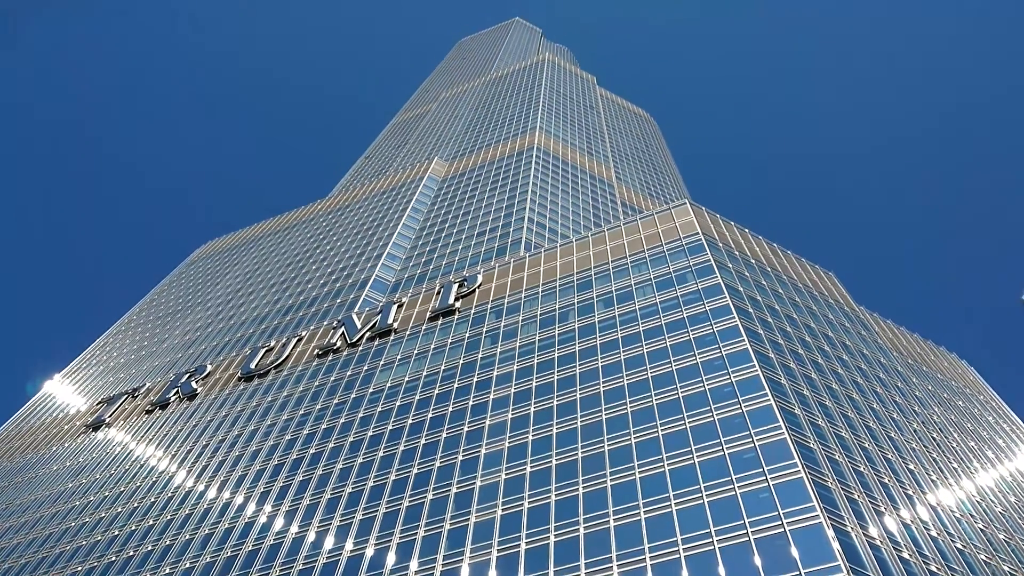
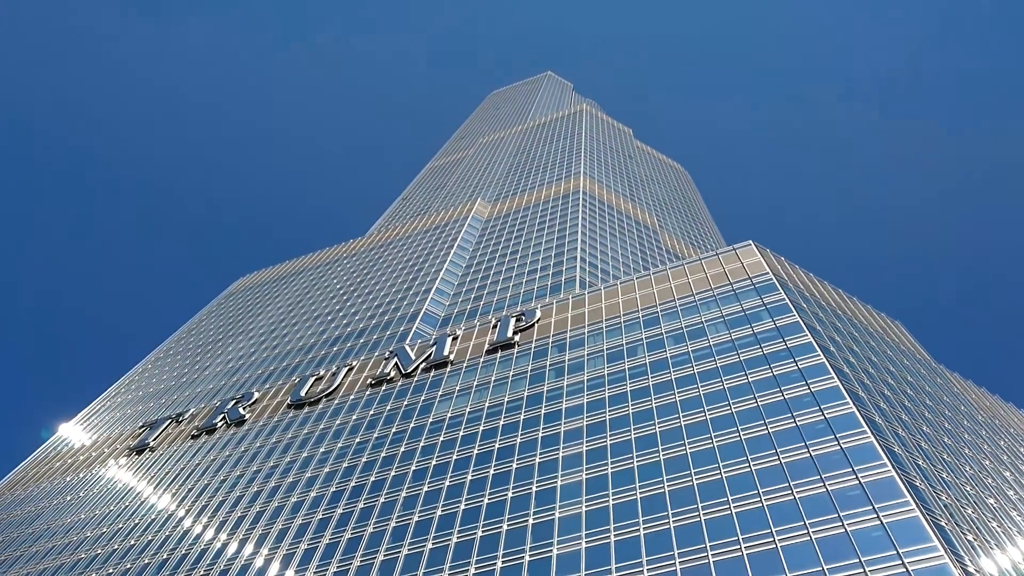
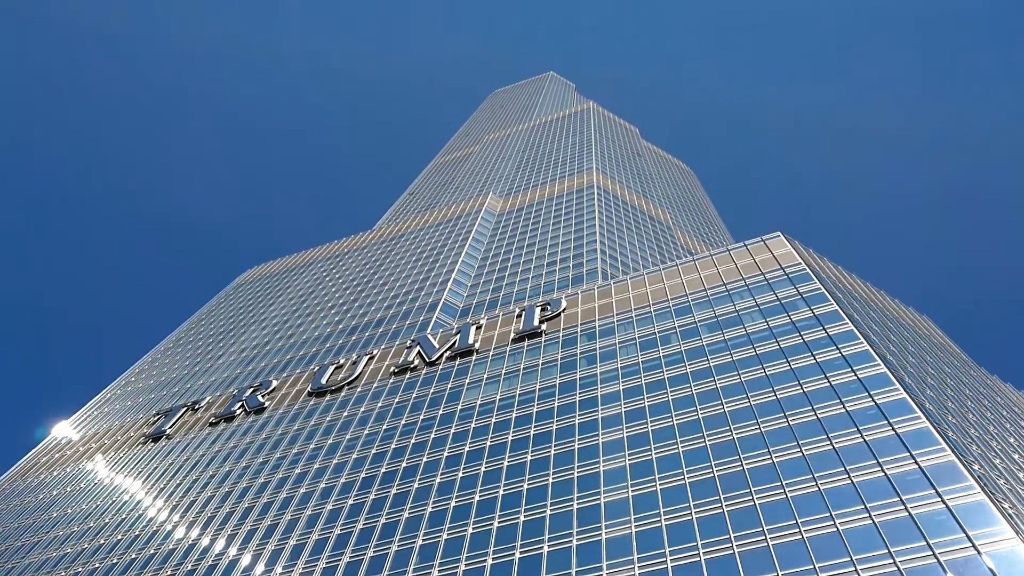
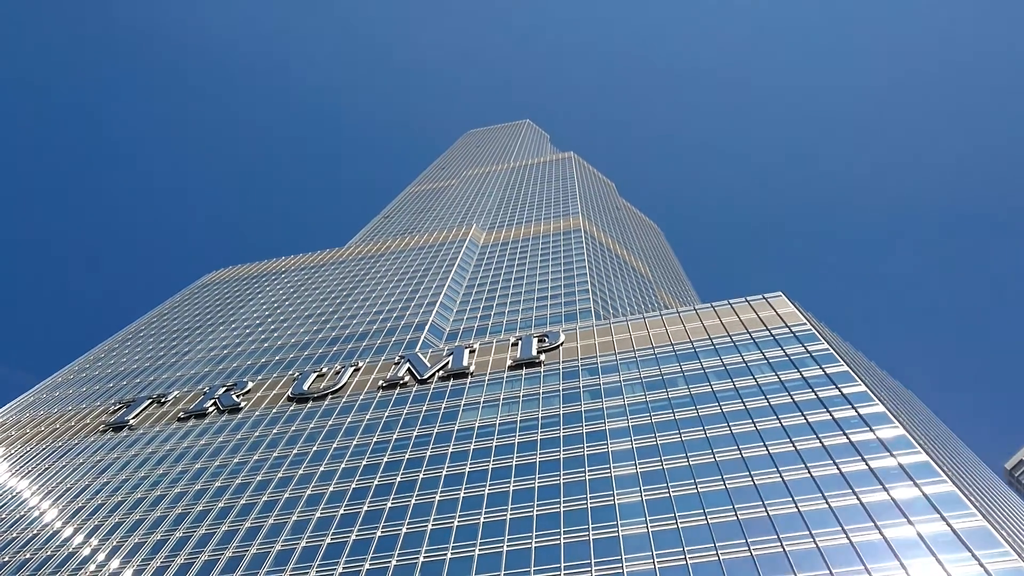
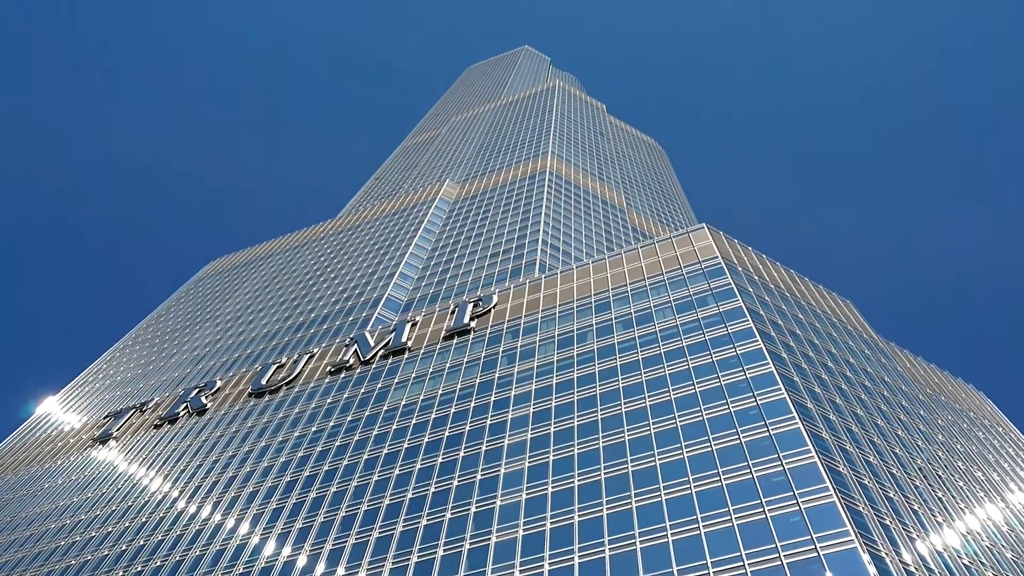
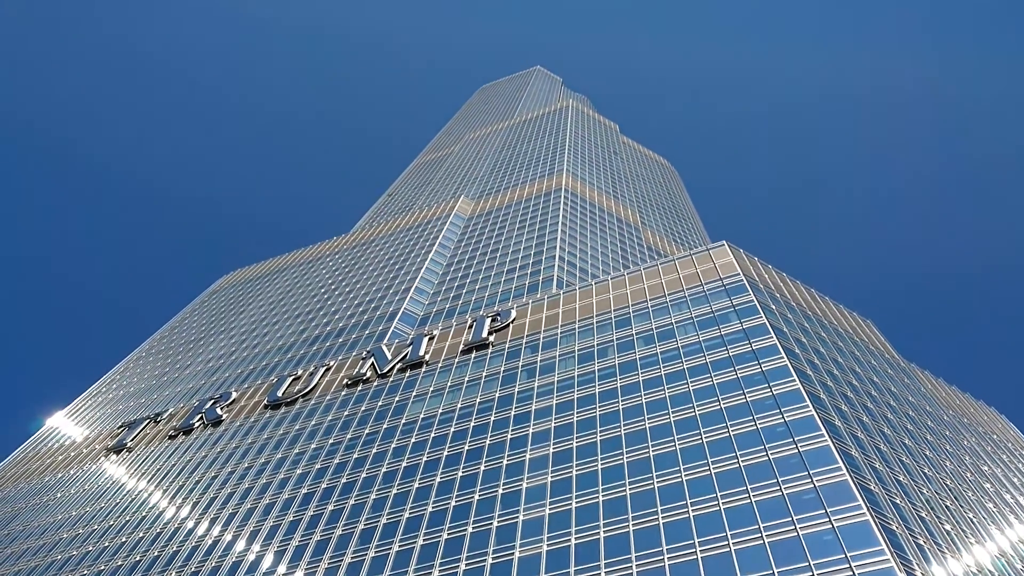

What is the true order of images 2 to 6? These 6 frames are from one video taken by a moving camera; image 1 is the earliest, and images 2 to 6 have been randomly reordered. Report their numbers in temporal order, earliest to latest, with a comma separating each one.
5, 6, 2, 3, 4
